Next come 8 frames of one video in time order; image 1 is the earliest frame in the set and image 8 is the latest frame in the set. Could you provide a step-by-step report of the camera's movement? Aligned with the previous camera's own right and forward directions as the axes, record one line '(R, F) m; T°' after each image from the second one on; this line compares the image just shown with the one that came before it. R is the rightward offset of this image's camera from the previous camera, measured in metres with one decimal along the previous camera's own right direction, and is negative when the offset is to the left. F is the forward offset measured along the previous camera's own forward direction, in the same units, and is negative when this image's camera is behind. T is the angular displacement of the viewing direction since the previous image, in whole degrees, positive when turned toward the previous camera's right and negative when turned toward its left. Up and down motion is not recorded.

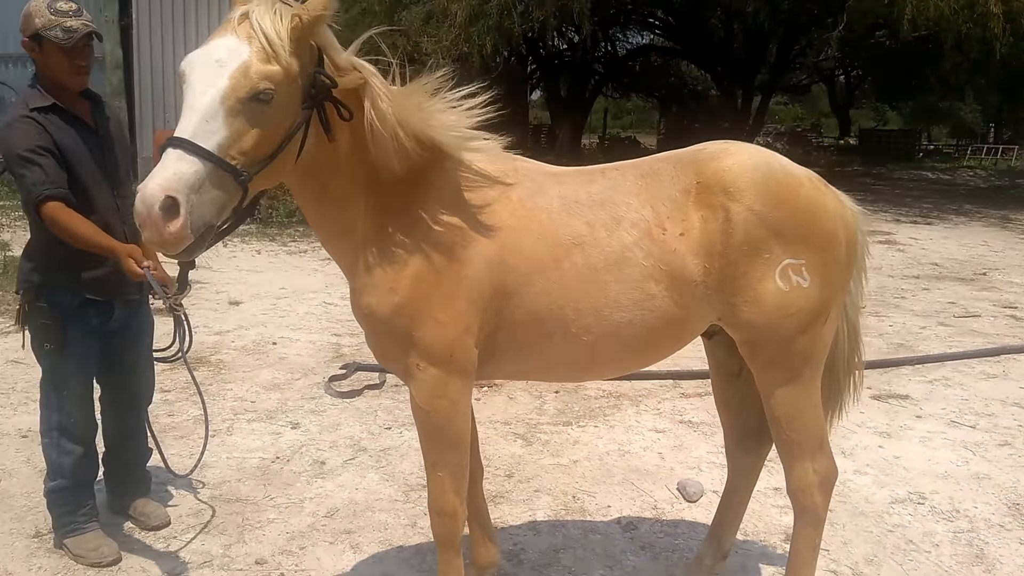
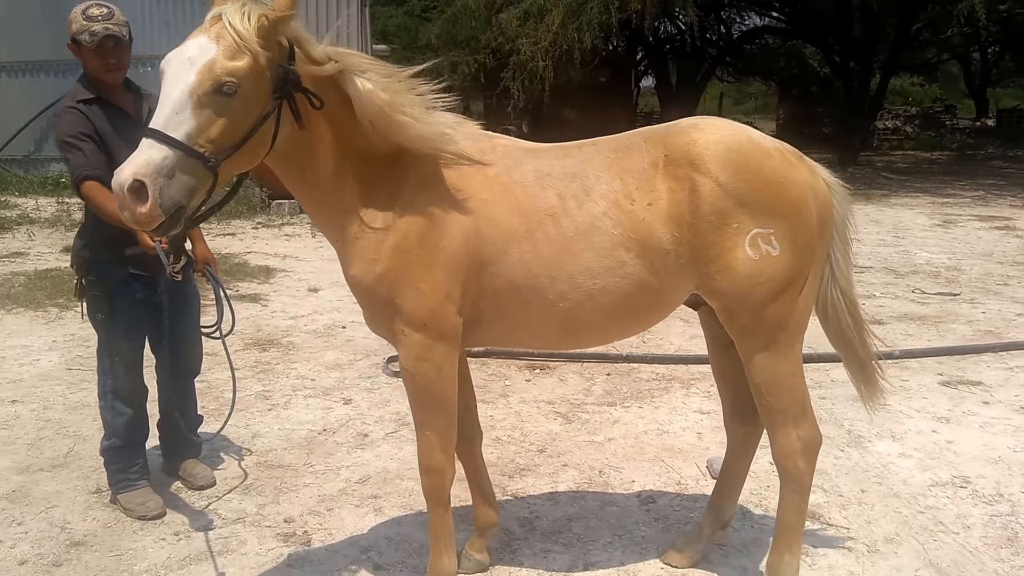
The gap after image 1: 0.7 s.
(+0.4, -0.2) m; -9°
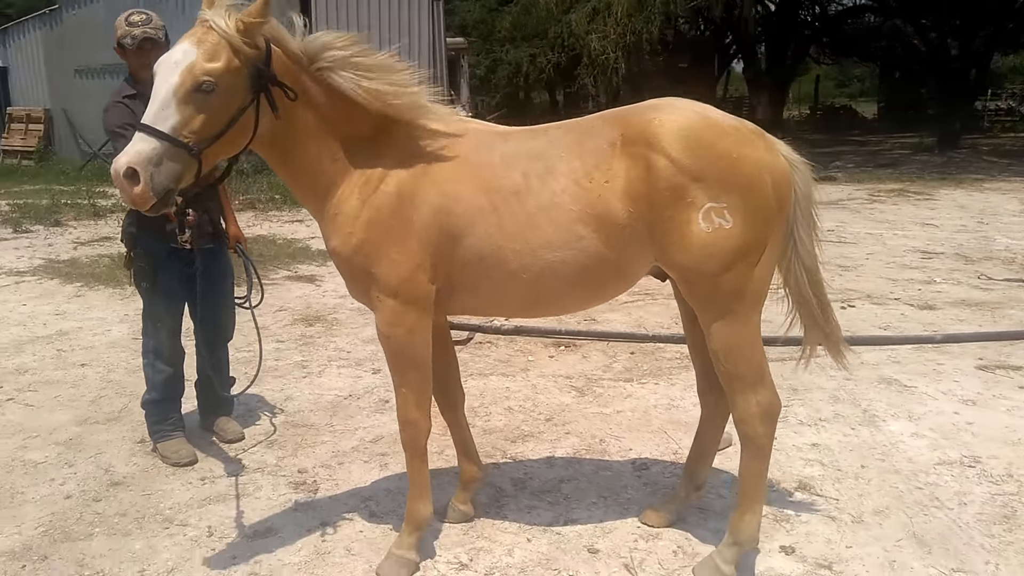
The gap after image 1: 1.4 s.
(+0.4, -0.2) m; -8°
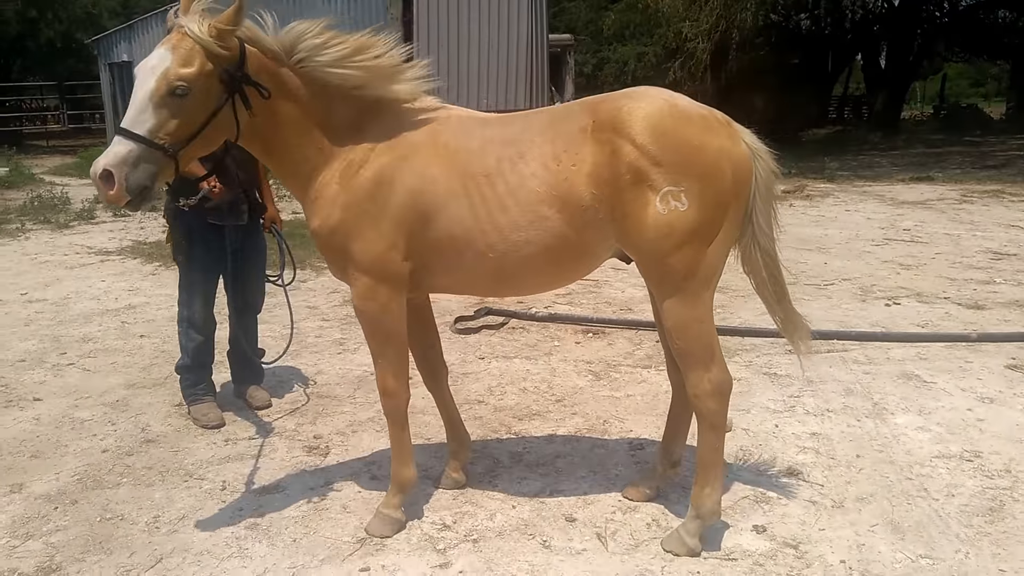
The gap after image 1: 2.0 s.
(+0.4, -0.2) m; -7°
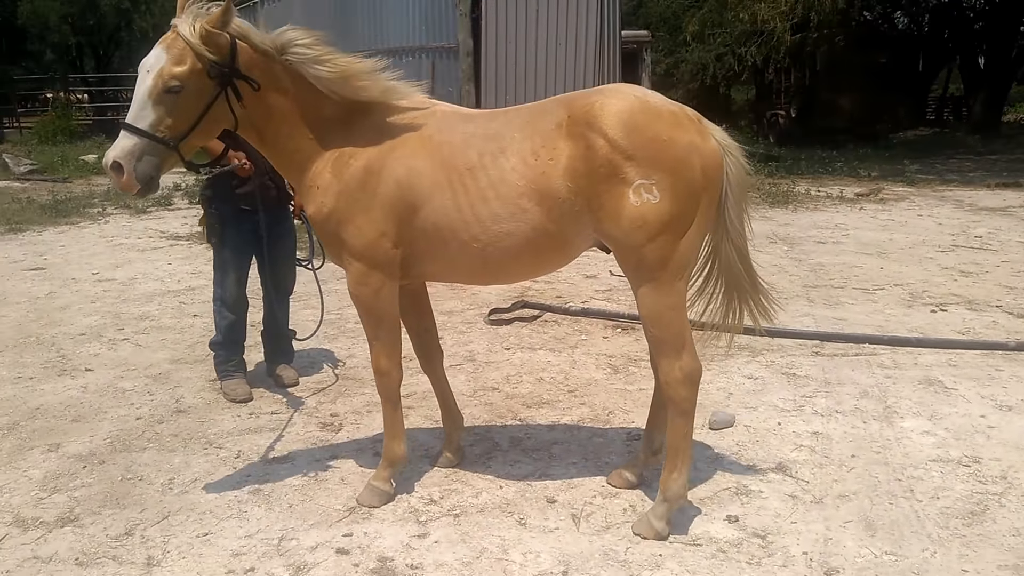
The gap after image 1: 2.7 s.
(+0.4, -0.2) m; -7°
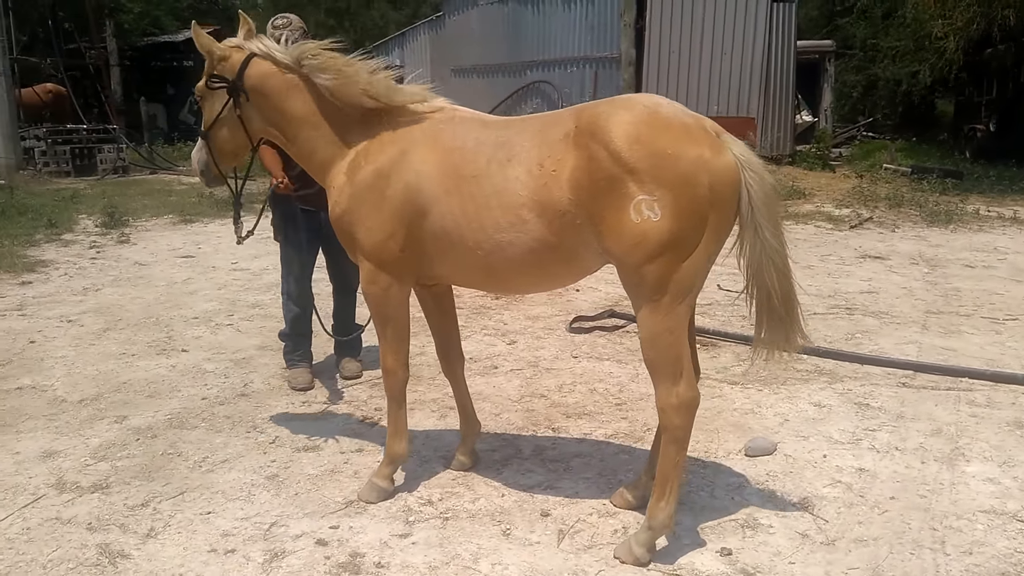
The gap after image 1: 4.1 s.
(+0.7, +0.1) m; -13°
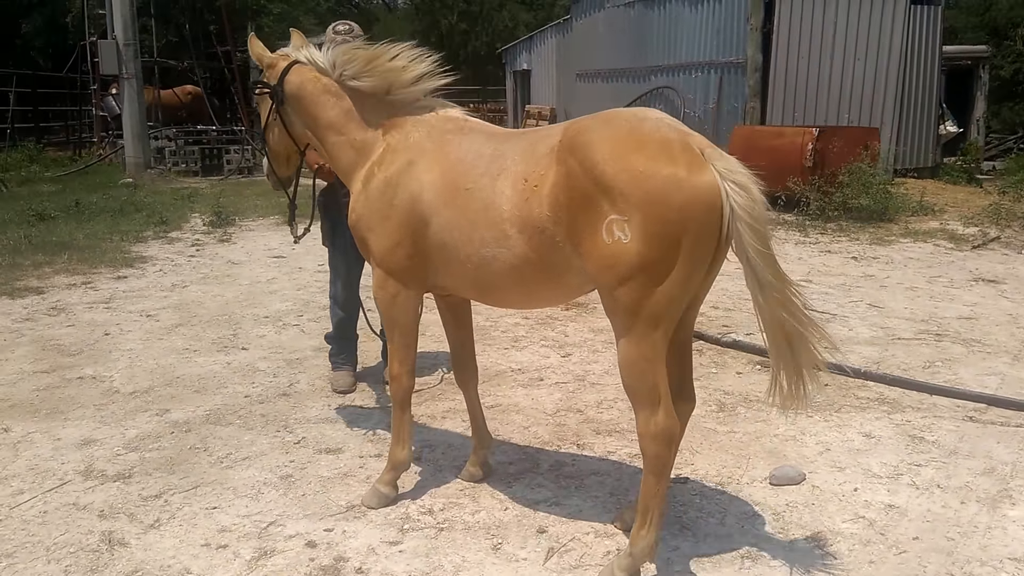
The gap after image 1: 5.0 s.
(+0.5, +0.1) m; -9°
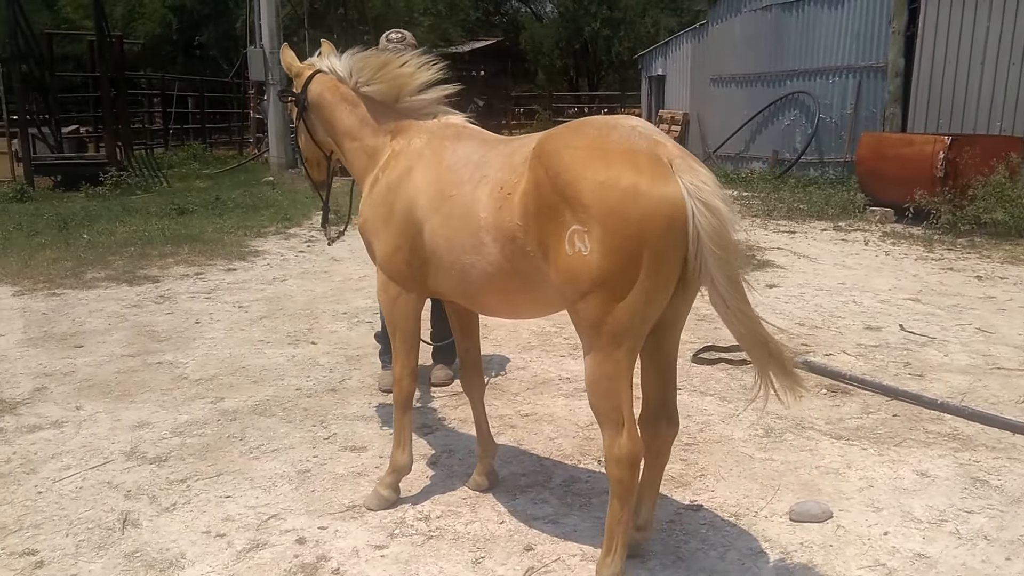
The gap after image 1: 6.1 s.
(+0.6, +0.2) m; -12°
